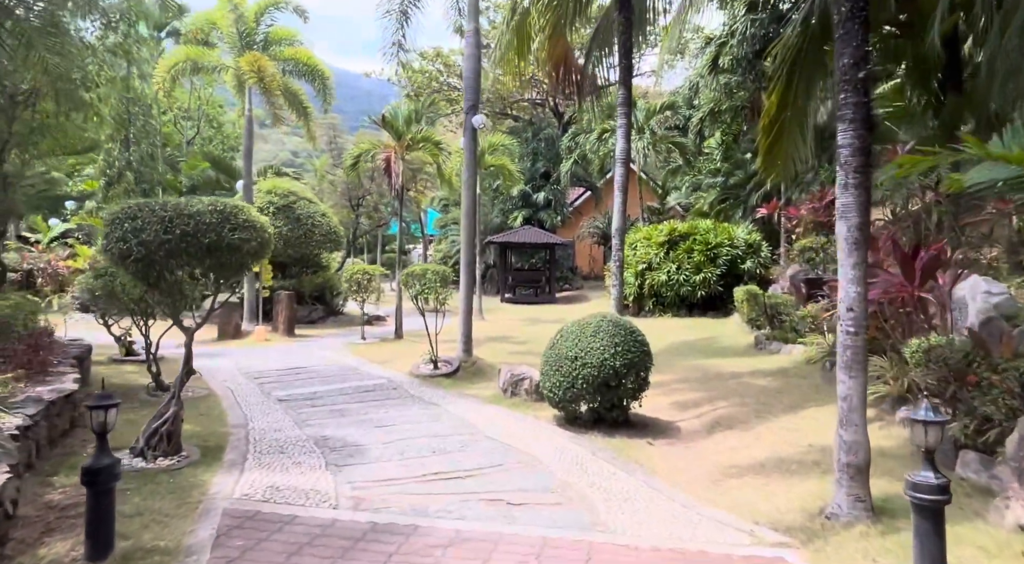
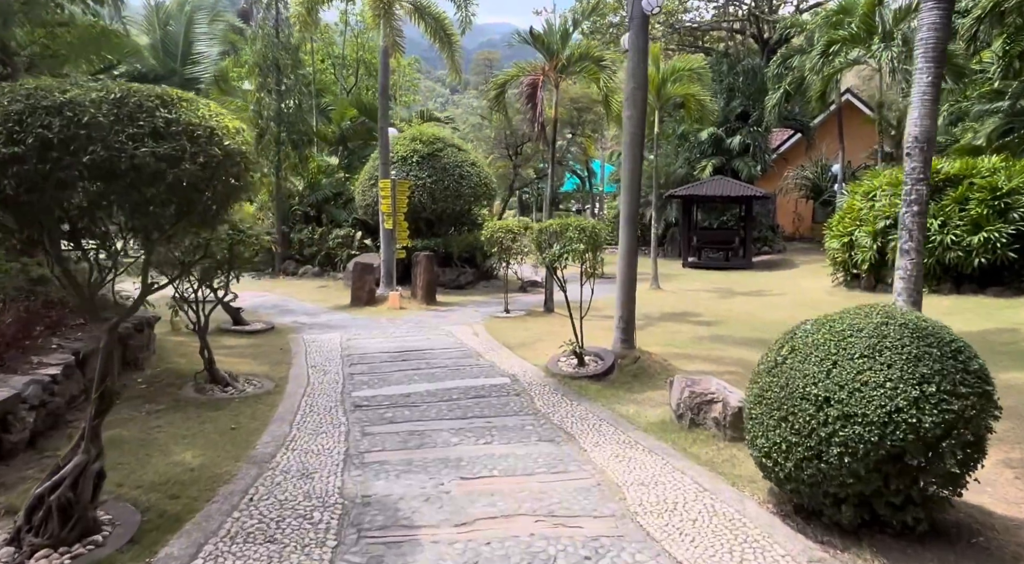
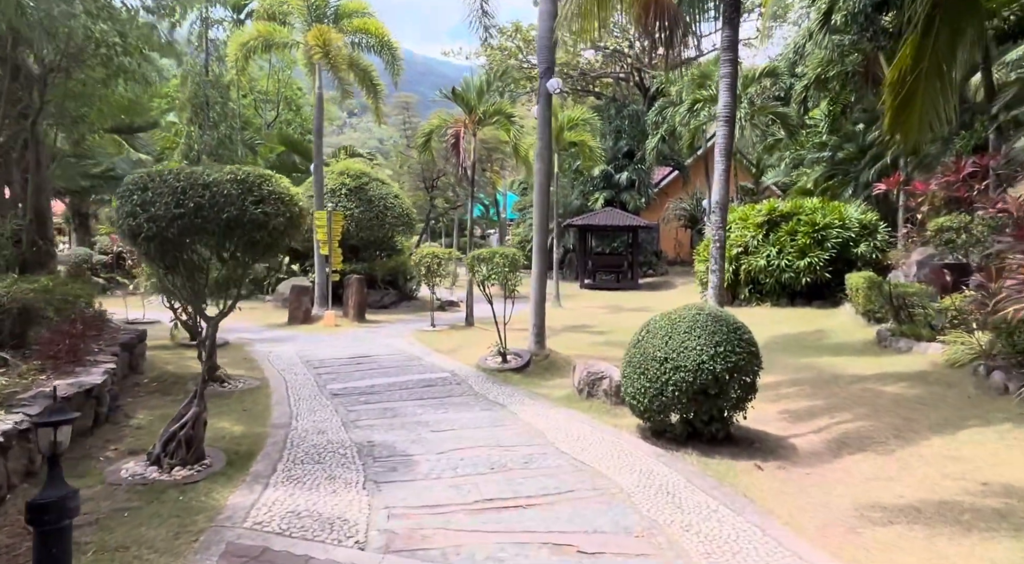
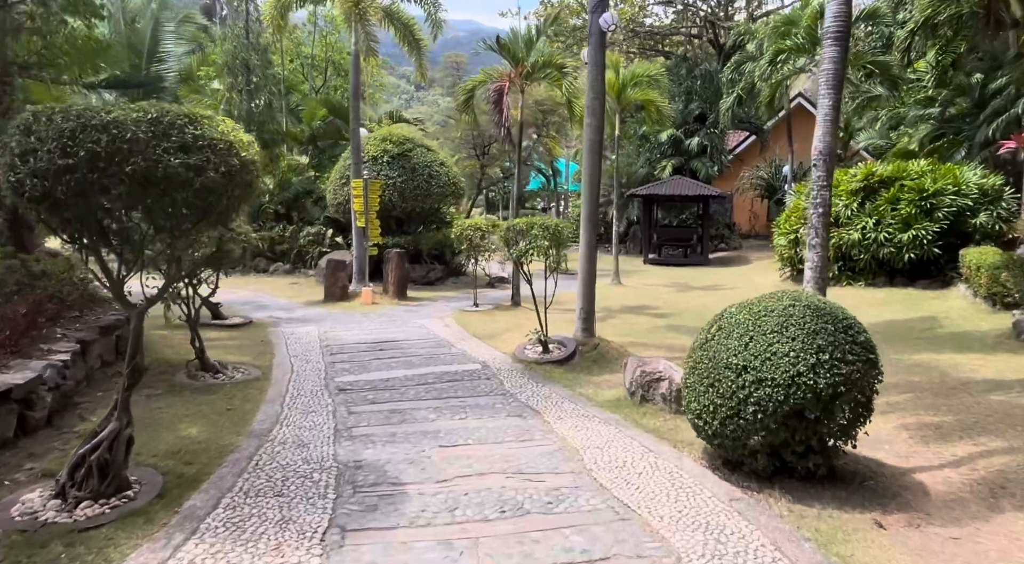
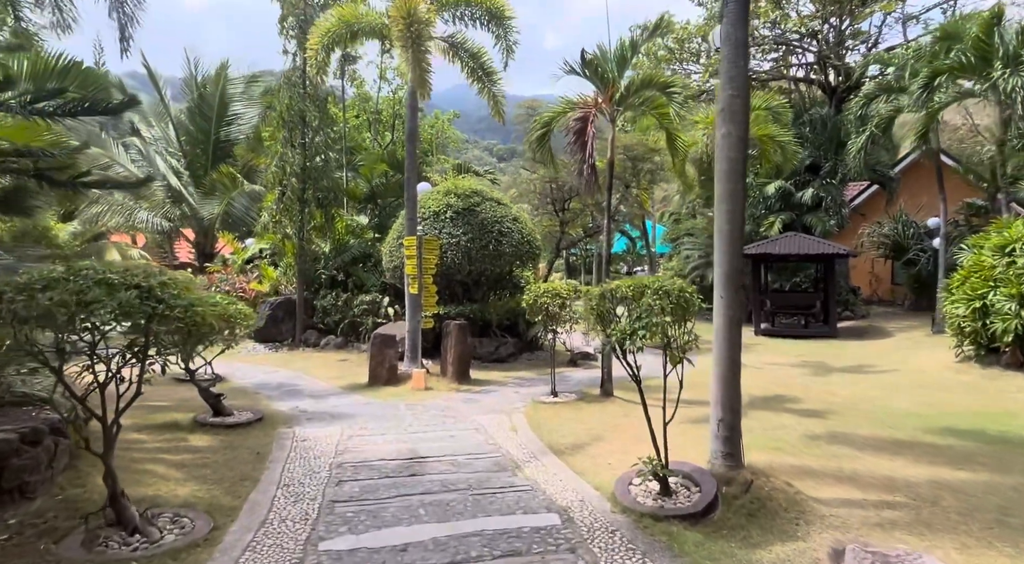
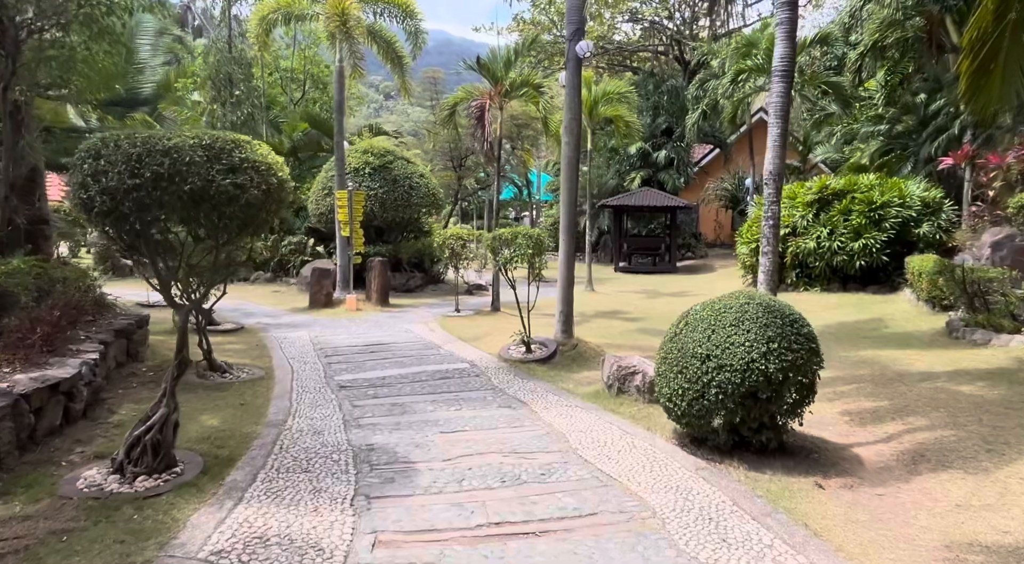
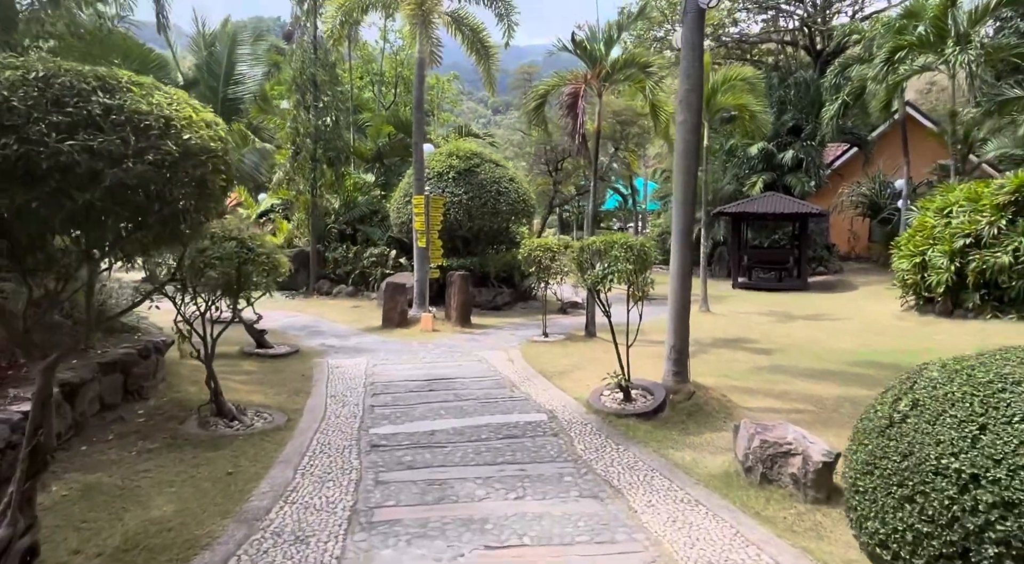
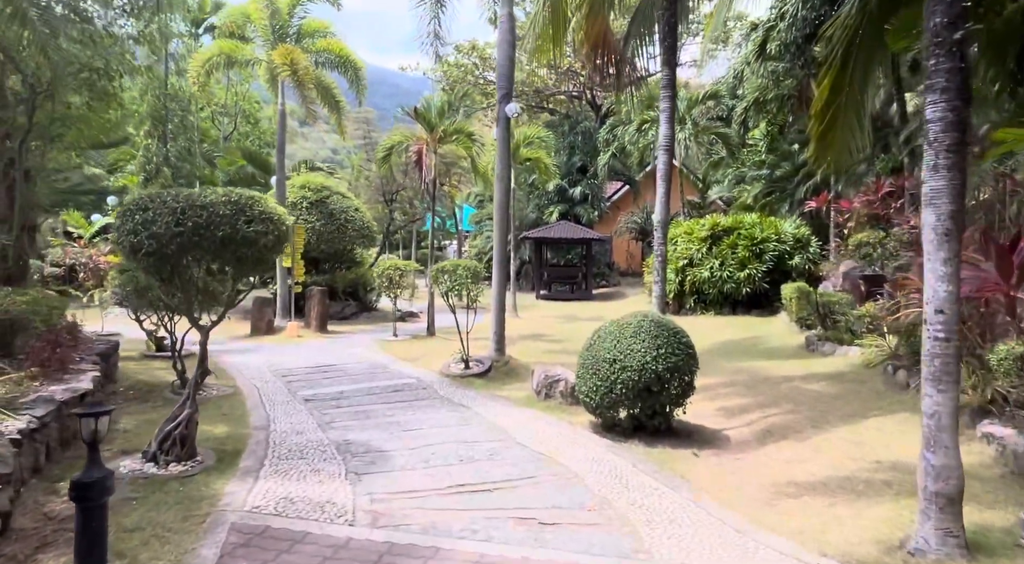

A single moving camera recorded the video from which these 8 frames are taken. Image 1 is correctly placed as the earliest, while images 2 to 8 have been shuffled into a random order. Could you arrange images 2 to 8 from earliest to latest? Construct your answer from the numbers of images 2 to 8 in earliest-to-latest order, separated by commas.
8, 3, 6, 4, 2, 7, 5
